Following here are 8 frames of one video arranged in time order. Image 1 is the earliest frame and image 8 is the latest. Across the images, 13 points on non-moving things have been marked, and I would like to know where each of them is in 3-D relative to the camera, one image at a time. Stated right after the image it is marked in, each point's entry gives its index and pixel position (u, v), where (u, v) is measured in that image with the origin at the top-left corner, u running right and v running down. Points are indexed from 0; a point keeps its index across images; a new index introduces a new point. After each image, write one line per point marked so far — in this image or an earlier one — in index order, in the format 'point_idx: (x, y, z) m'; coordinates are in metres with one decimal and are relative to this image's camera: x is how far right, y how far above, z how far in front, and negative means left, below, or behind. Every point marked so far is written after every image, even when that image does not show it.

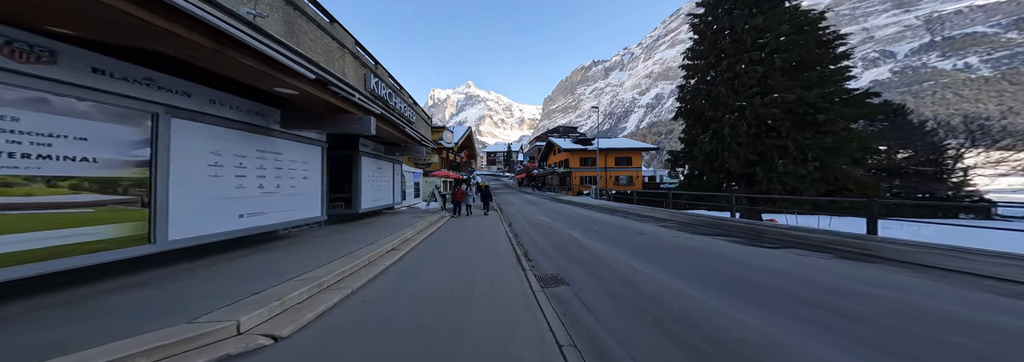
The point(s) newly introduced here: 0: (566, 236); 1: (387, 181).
0: (+1.7, -2.0, +9.1) m
1: (-6.4, 0.0, +11.6) m
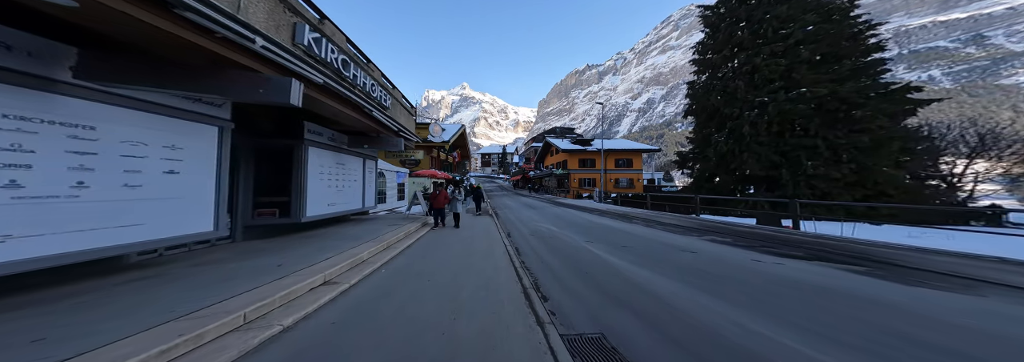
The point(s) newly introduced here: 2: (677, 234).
0: (+1.6, -2.1, +7.2) m
1: (-6.5, 0.0, +9.5) m
2: (+5.8, -1.9, +8.7) m
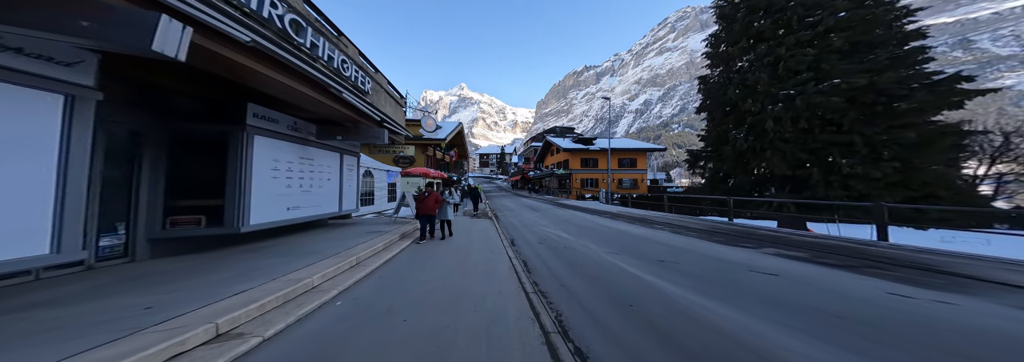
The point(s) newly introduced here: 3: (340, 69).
0: (+1.8, -2.0, +5.8) m
1: (-6.3, +0.1, +8.0) m
2: (+6.0, -1.9, +7.3) m
3: (-4.3, +2.7, +6.0) m
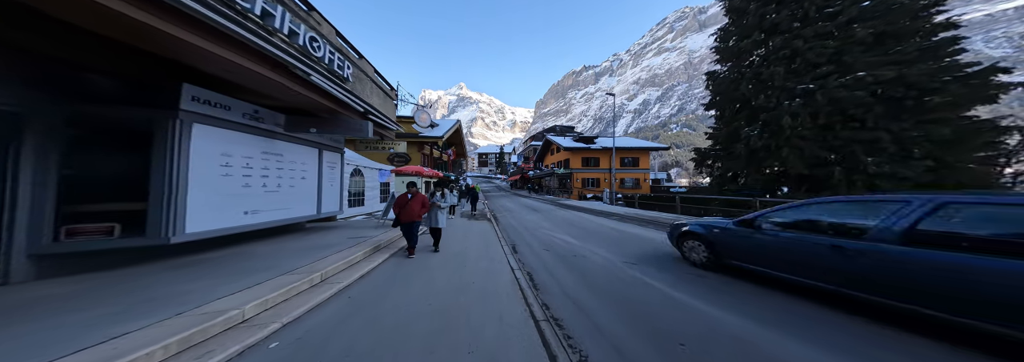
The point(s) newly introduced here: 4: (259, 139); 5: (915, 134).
0: (+1.9, -2.0, +4.9) m
1: (-6.3, +0.1, +7.1) m
2: (+6.1, -1.9, +6.5) m
3: (-4.2, +2.7, +5.1) m
4: (-6.2, +1.0, +6.0) m
5: (+17.1, +2.0, +10.5) m
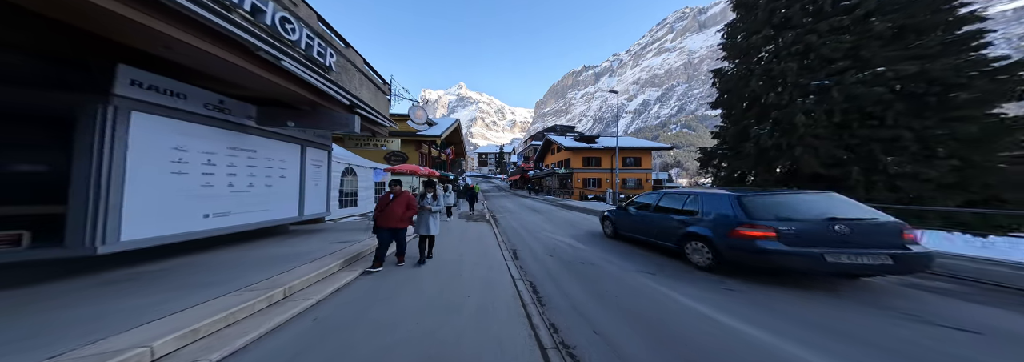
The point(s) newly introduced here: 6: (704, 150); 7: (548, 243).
0: (+1.9, -2.0, +4.4) m
1: (-6.2, +0.1, +6.5) m
2: (+6.1, -1.9, +5.9) m
3: (-4.2, +2.8, +4.5) m
4: (-6.2, +1.0, +5.4) m
5: (+17.1, +1.9, +9.9) m
6: (+14.0, +2.3, +18.0) m
7: (+1.3, -2.2, +9.0) m
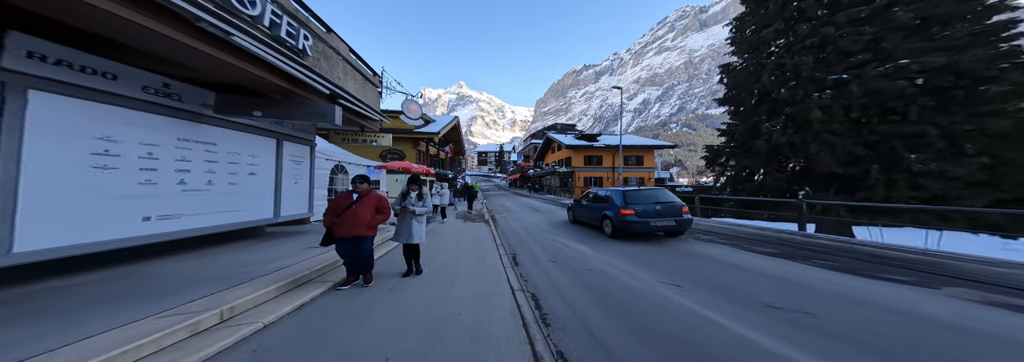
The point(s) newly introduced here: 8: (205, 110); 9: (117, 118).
0: (+1.9, -2.0, +3.7) m
1: (-6.3, +0.2, +5.9) m
2: (+6.1, -1.9, +5.3) m
3: (-4.2, +2.8, +3.9) m
4: (-6.2, +1.1, +4.8) m
5: (+17.1, +2.0, +9.3) m
6: (+13.9, +2.4, +17.4) m
7: (+1.3, -2.2, +8.4) m
8: (-6.2, +1.4, +5.1) m
9: (-6.0, +1.0, +3.8) m
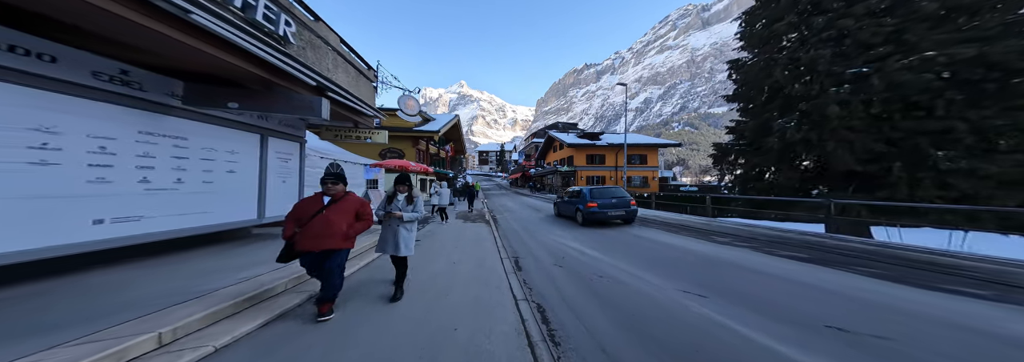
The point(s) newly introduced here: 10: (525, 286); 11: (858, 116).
0: (+1.9, -1.9, +3.2) m
1: (-6.2, +0.2, +5.4) m
2: (+6.1, -1.8, +4.8) m
3: (-4.2, +2.8, +3.4) m
4: (-6.1, +1.1, +4.3) m
5: (+17.2, +2.0, +8.7) m
6: (+14.0, +2.4, +16.8) m
7: (+1.3, -2.1, +7.9) m
8: (-6.1, +1.4, +4.6) m
9: (-6.0, +1.0, +3.3) m
10: (+0.2, -2.2, +5.3) m
11: (+14.7, +2.8, +10.5) m
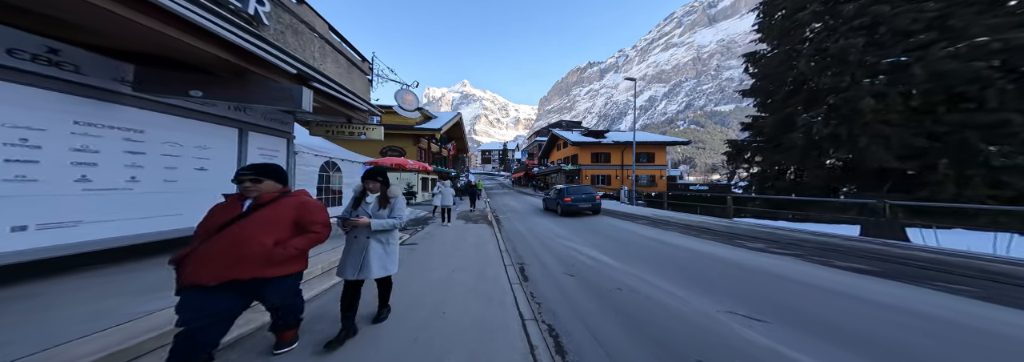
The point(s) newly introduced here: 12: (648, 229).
0: (+2.0, -1.9, +2.5) m
1: (-6.1, +0.2, +4.8) m
2: (+6.2, -1.8, +4.0) m
3: (-4.1, +2.8, +2.7) m
4: (-6.0, +1.1, +3.7) m
5: (+17.3, +2.1, +7.8) m
6: (+14.3, +2.5, +15.9) m
7: (+1.5, -2.1, +7.2) m
8: (-6.0, +1.5, +3.9) m
9: (-5.9, +1.0, +2.6) m
10: (+0.3, -2.1, +4.6) m
11: (+14.9, +2.8, +9.6) m
12: (+5.5, -1.9, +10.1) m
